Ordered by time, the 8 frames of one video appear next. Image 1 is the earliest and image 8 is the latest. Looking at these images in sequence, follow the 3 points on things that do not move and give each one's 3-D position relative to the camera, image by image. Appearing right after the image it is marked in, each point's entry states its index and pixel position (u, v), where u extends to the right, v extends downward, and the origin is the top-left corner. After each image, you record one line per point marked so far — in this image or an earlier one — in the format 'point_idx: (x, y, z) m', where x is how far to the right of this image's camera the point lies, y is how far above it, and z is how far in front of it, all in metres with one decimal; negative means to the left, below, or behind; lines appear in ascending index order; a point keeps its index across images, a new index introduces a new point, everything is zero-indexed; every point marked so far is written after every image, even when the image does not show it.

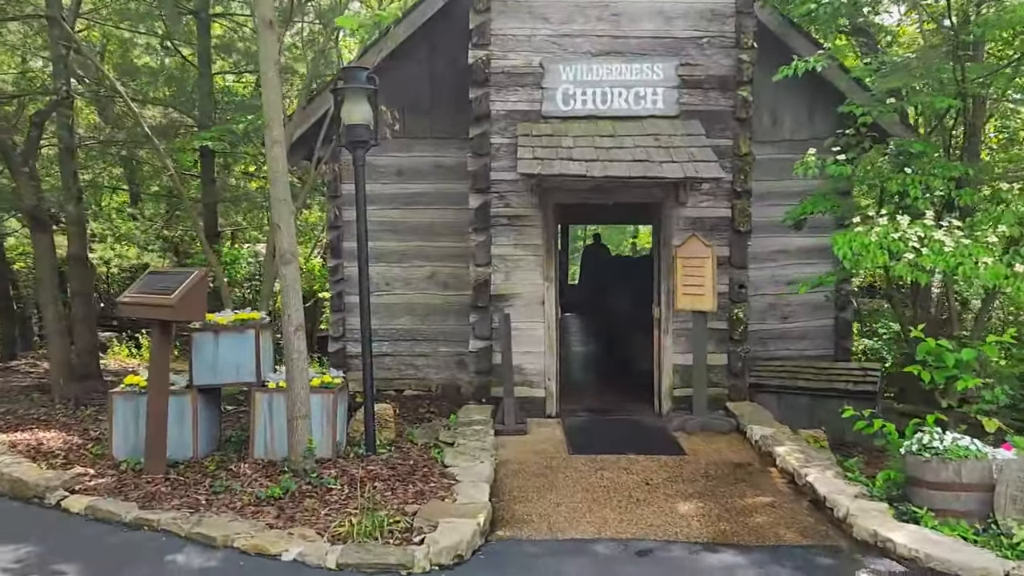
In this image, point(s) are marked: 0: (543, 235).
0: (+0.3, +0.5, +7.8) m
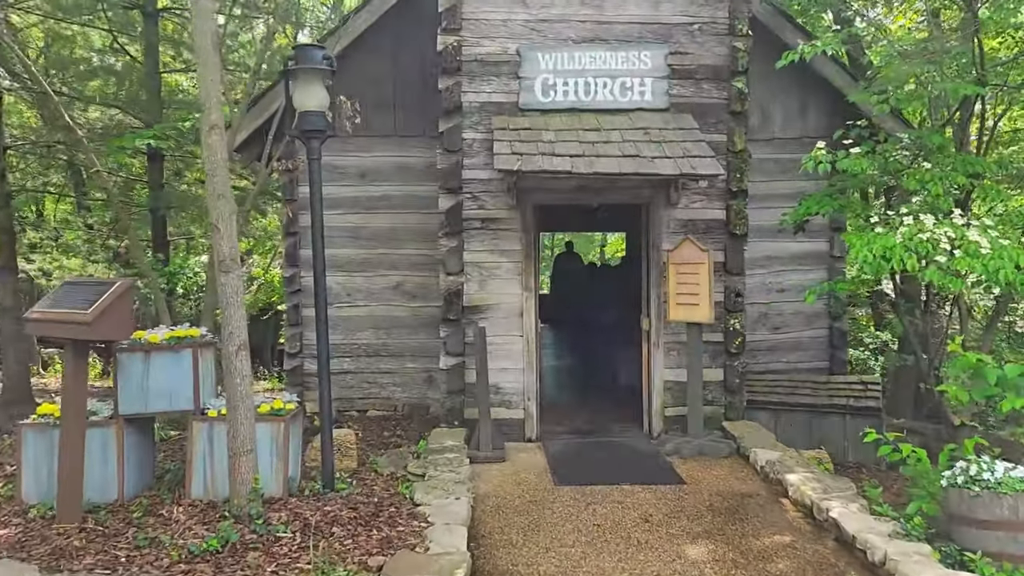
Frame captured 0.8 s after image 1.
0: (+0.1, +0.4, +7.1) m
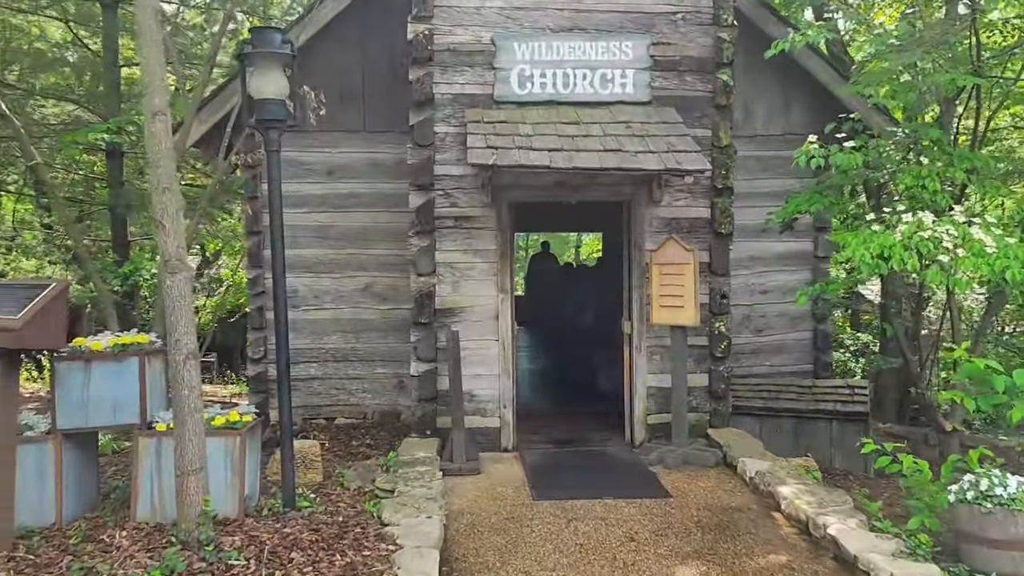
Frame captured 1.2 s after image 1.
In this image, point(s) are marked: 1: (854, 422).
0: (-0.1, +0.4, +6.7) m
1: (+3.1, -1.2, +7.5) m
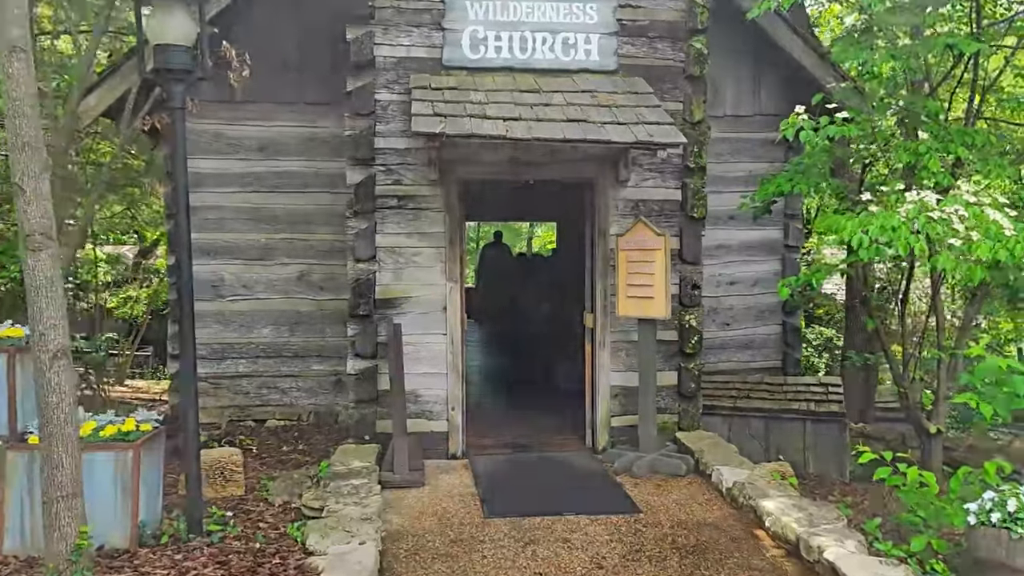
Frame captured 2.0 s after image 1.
0: (-0.5, +0.5, +6.0) m
1: (+2.7, -1.2, +7.0) m
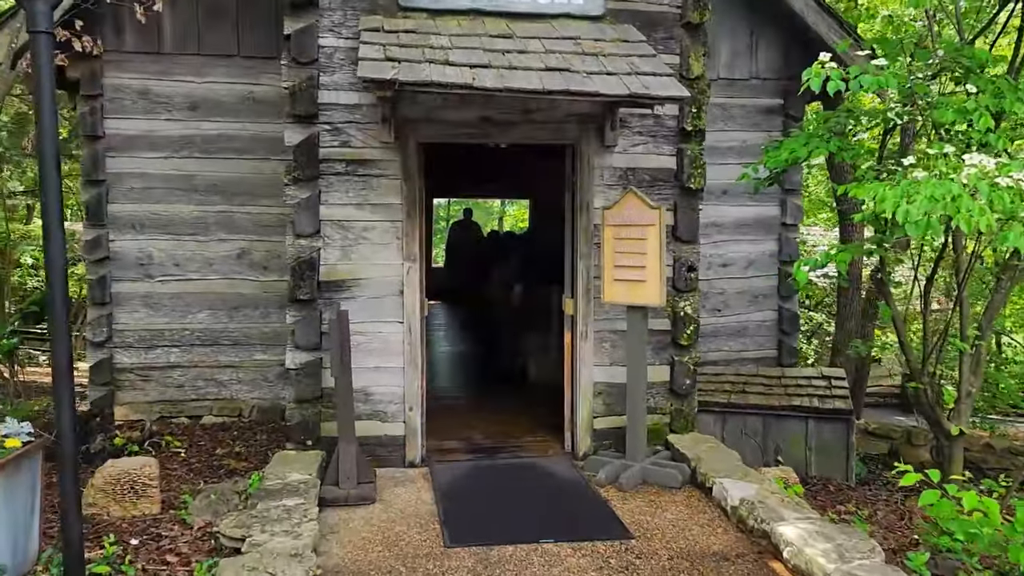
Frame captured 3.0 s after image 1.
0: (-0.7, +0.6, +5.1) m
1: (+2.5, -1.0, +6.3) m
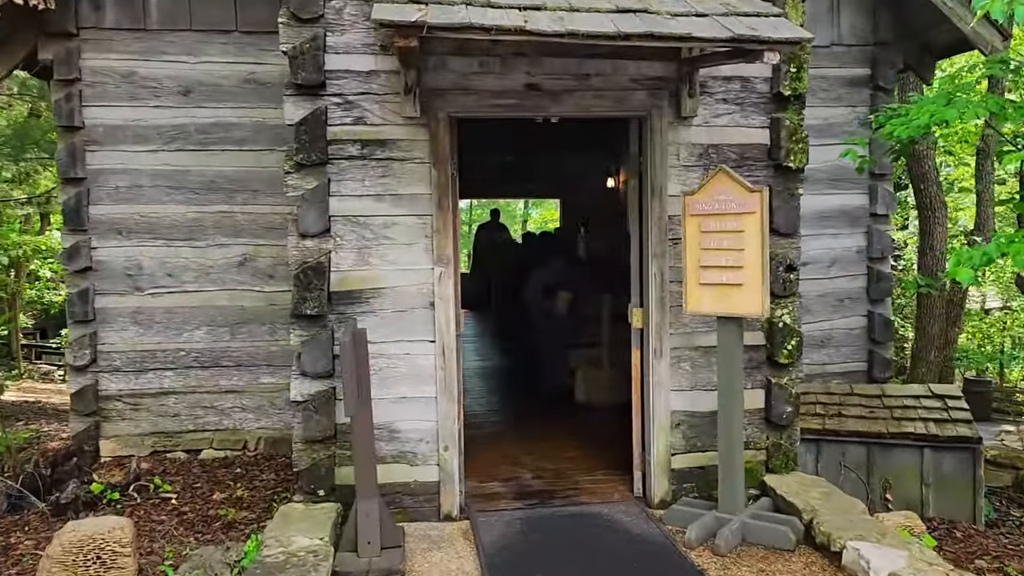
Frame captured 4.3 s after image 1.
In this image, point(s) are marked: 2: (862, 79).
0: (-0.4, +0.6, +4.1) m
1: (+2.8, -1.0, +5.2) m
2: (+2.7, +1.6, +6.4) m
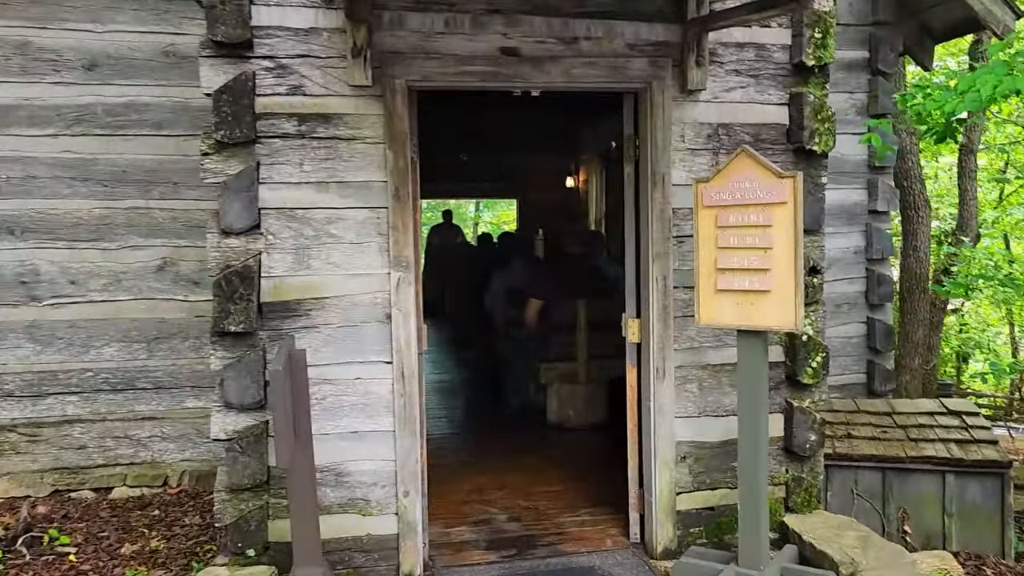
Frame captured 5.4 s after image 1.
0: (-0.5, +0.5, +3.4) m
1: (+2.6, -1.0, +4.6) m
2: (+2.4, +1.6, +5.8) m
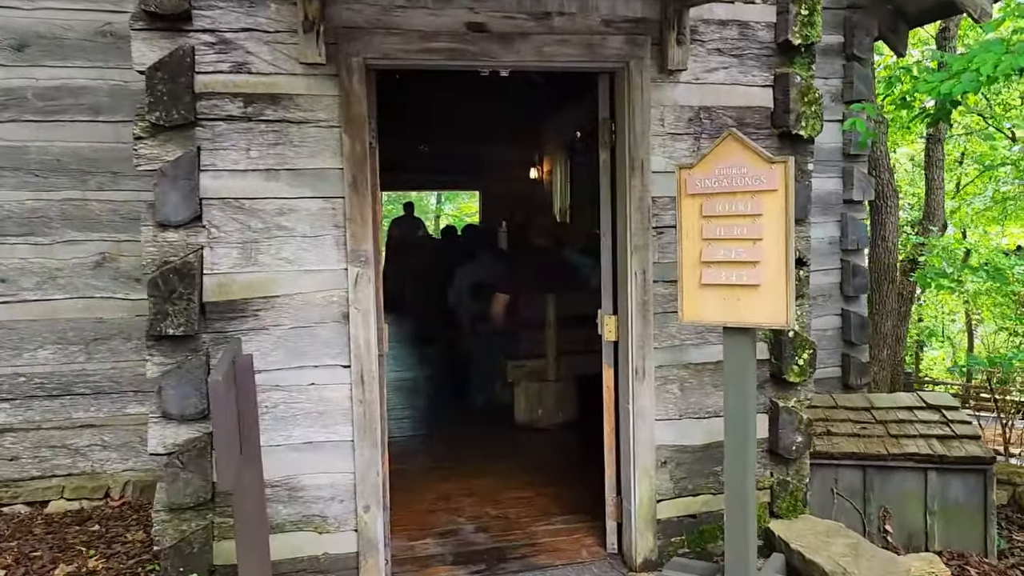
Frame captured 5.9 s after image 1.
0: (-0.6, +0.5, +3.1) m
1: (+2.4, -1.0, +4.5) m
2: (+2.2, +1.6, +5.6) m
